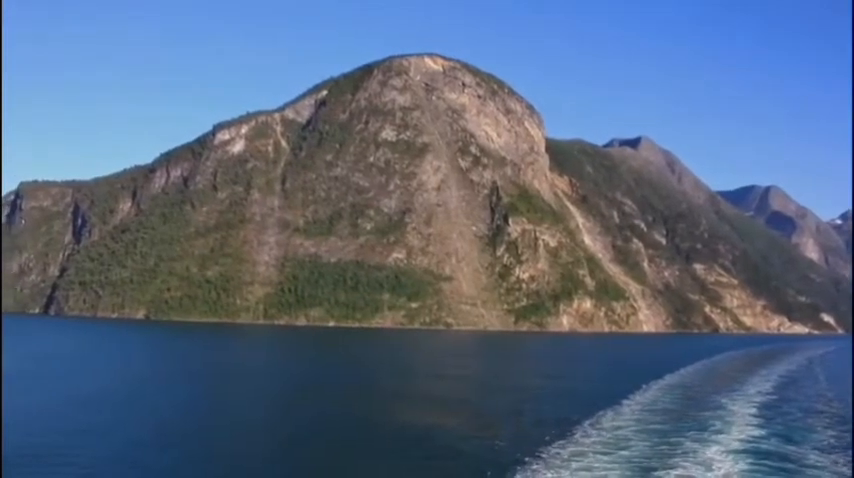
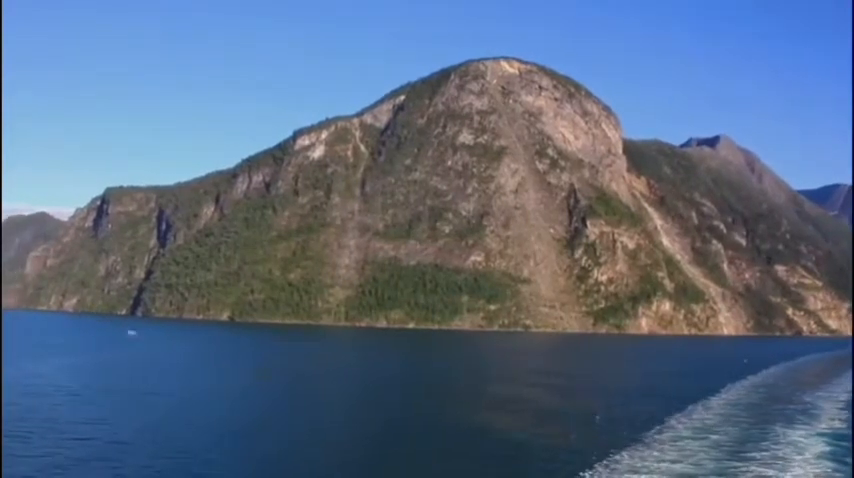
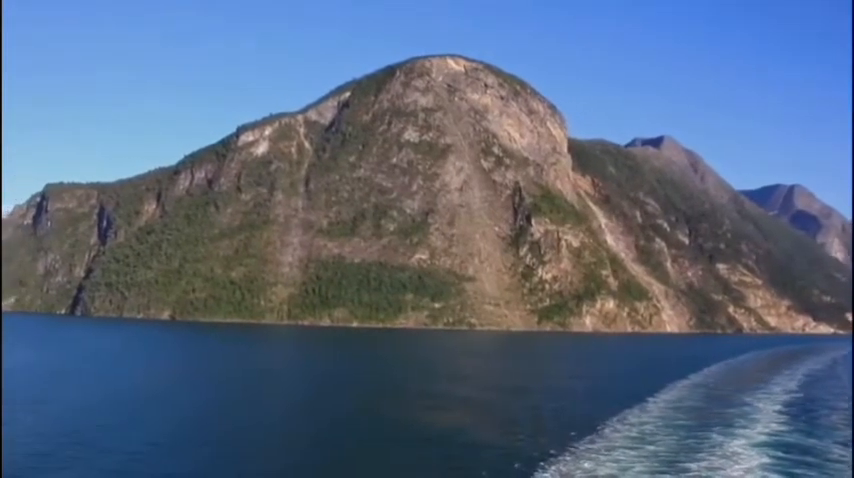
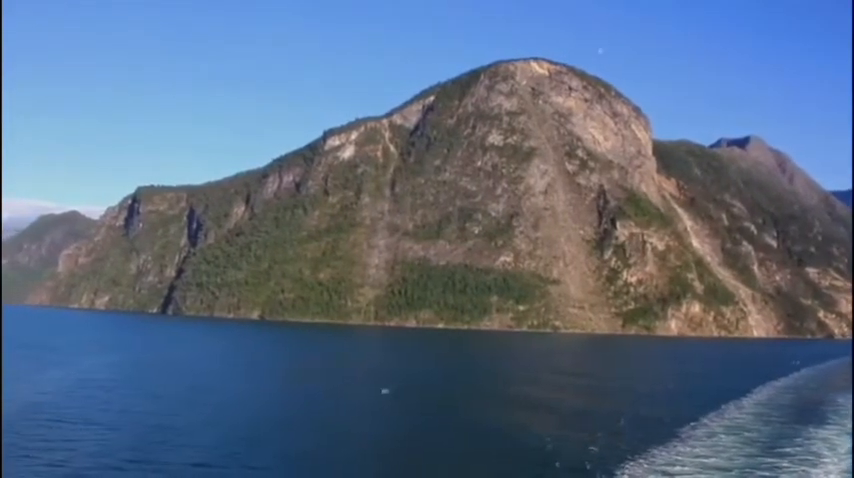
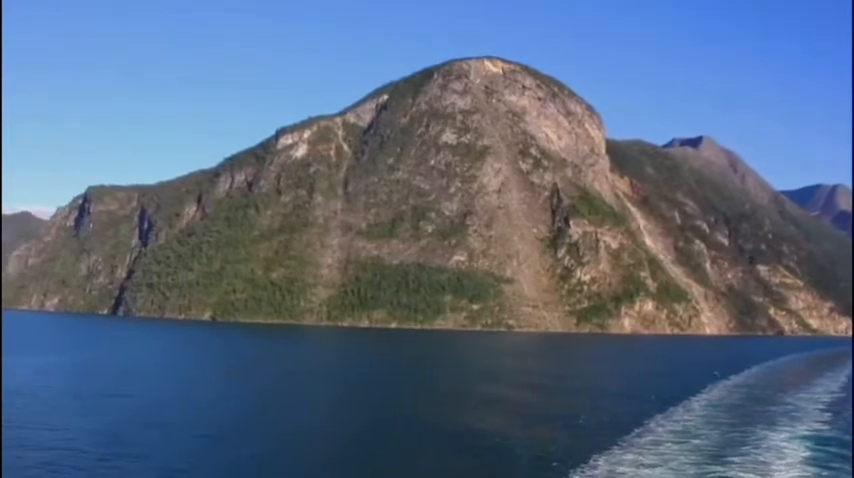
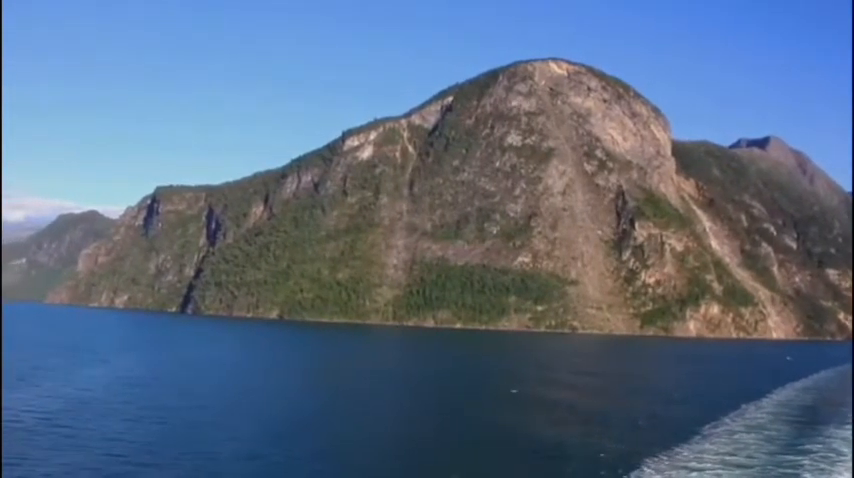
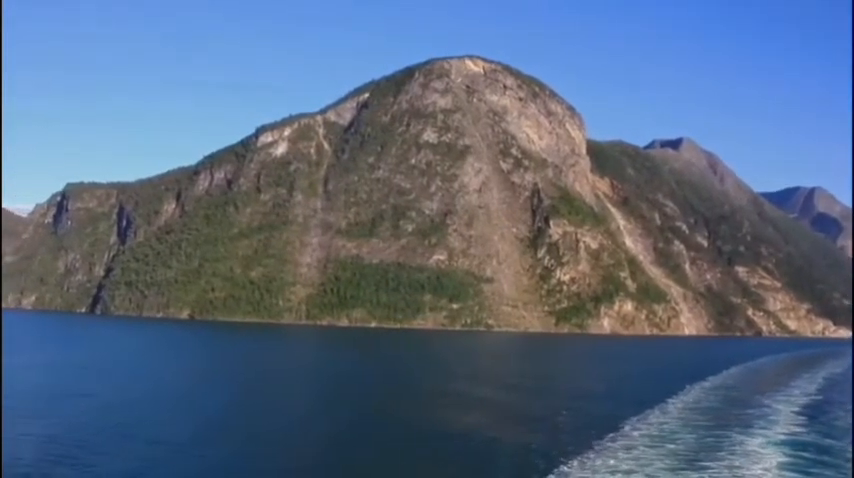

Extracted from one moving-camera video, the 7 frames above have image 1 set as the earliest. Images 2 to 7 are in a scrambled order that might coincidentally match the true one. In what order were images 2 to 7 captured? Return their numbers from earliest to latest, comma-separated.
3, 7, 5, 2, 4, 6
